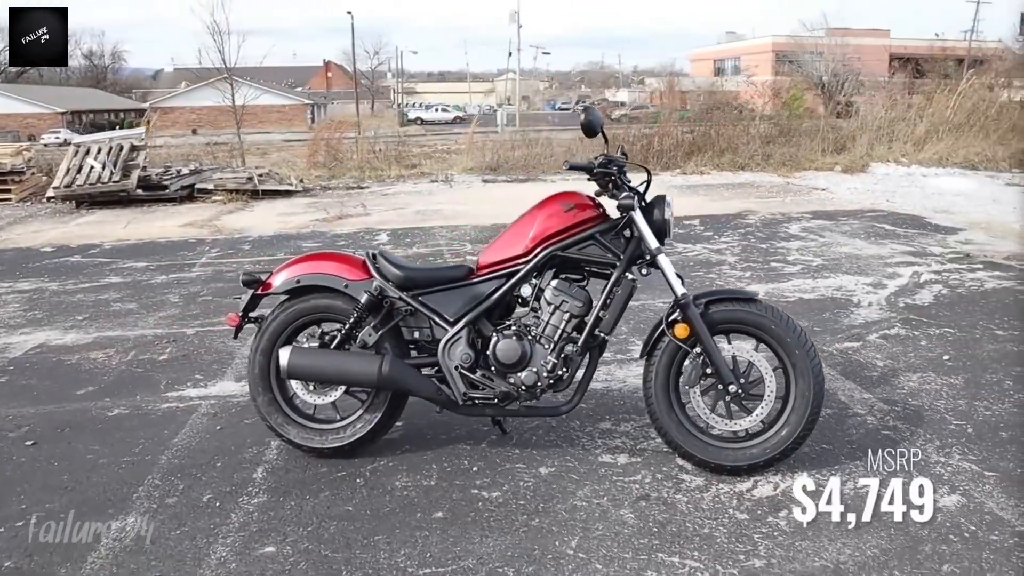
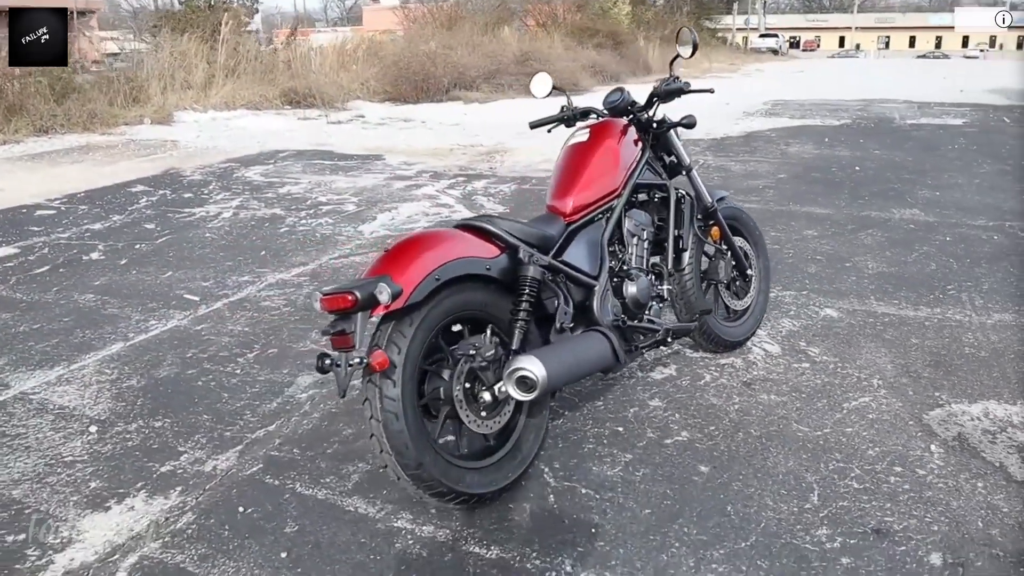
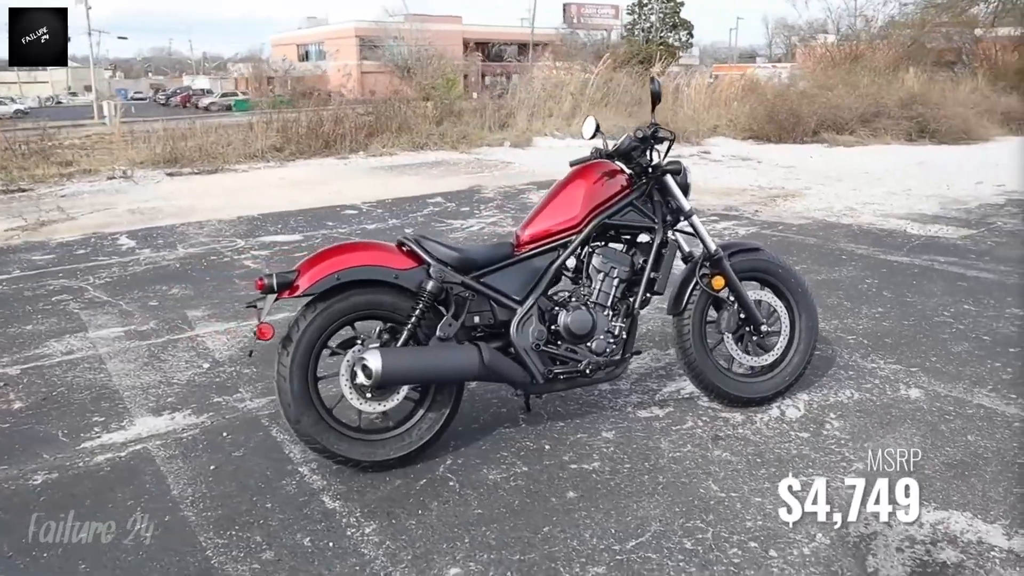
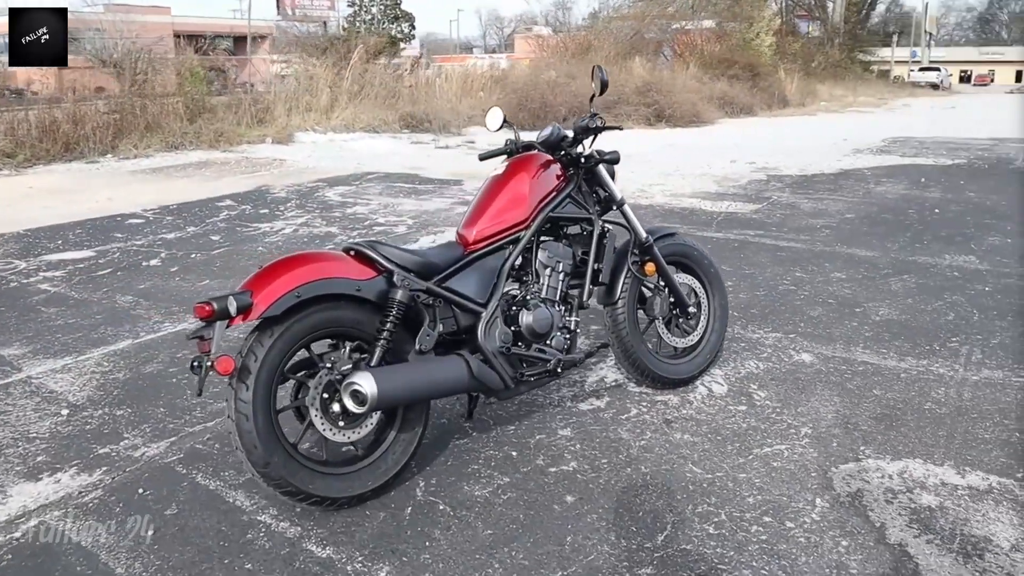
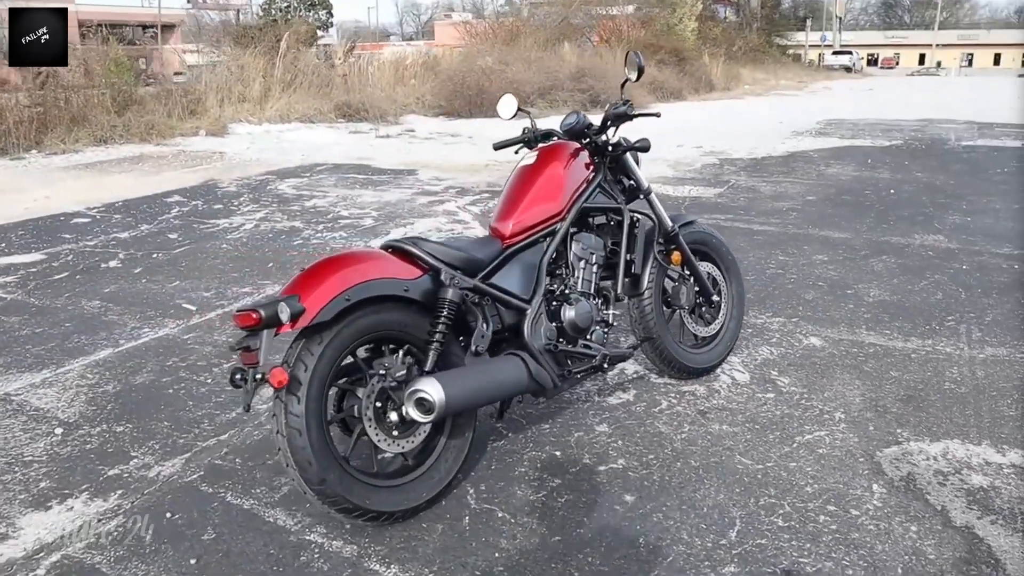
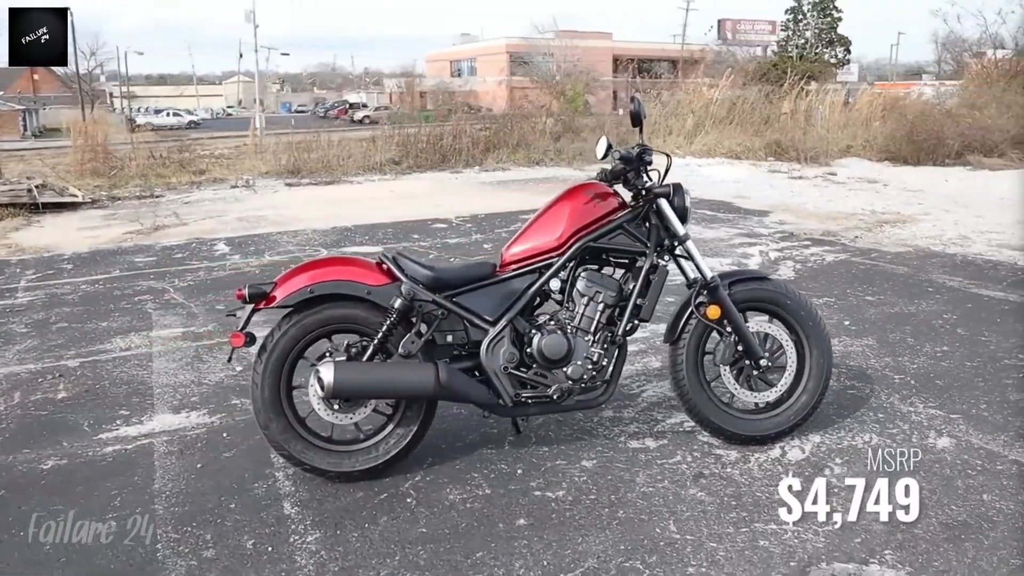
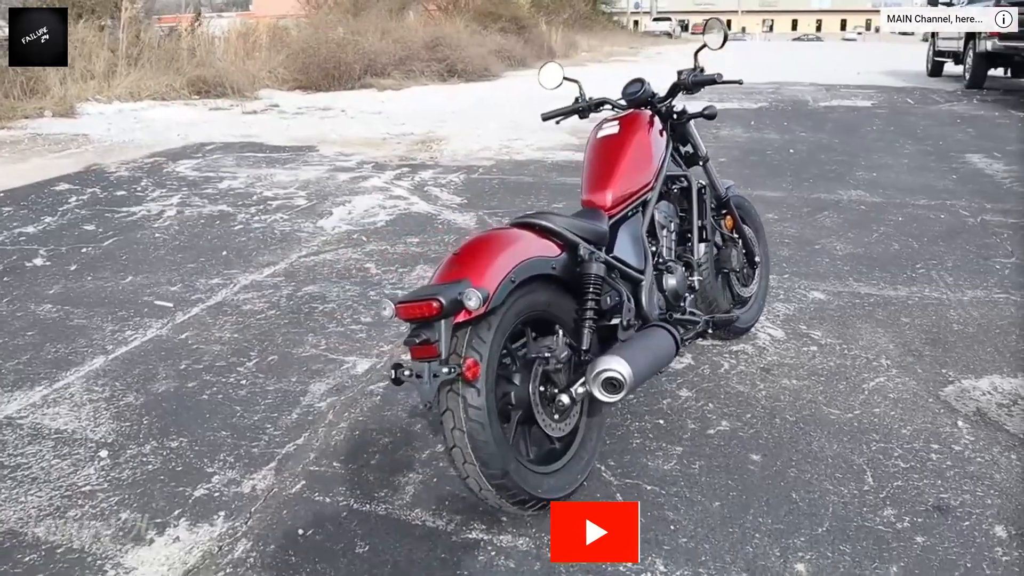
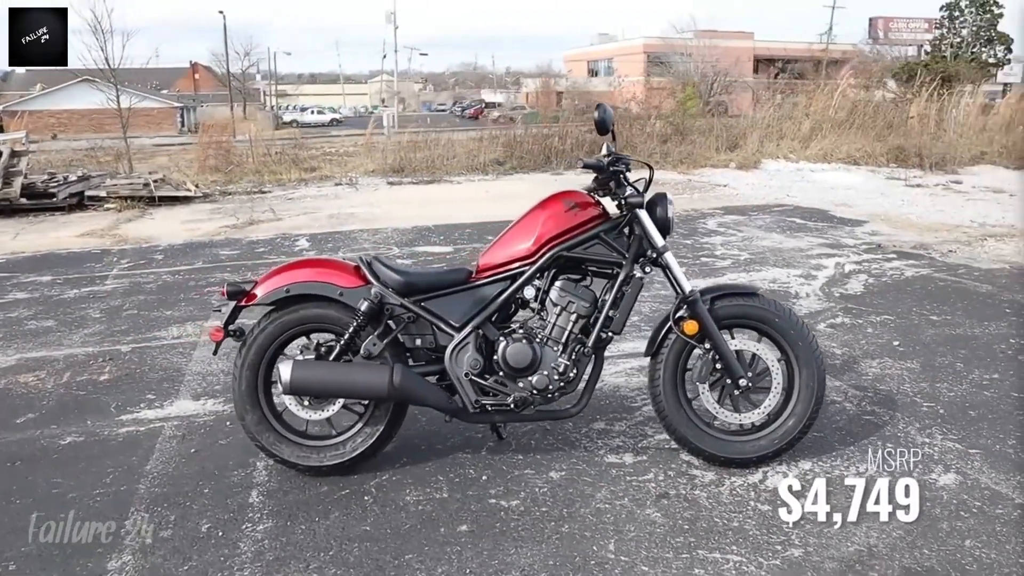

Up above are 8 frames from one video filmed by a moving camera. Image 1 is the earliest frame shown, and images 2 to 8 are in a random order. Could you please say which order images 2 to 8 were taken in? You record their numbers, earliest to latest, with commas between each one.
8, 6, 3, 4, 5, 2, 7
